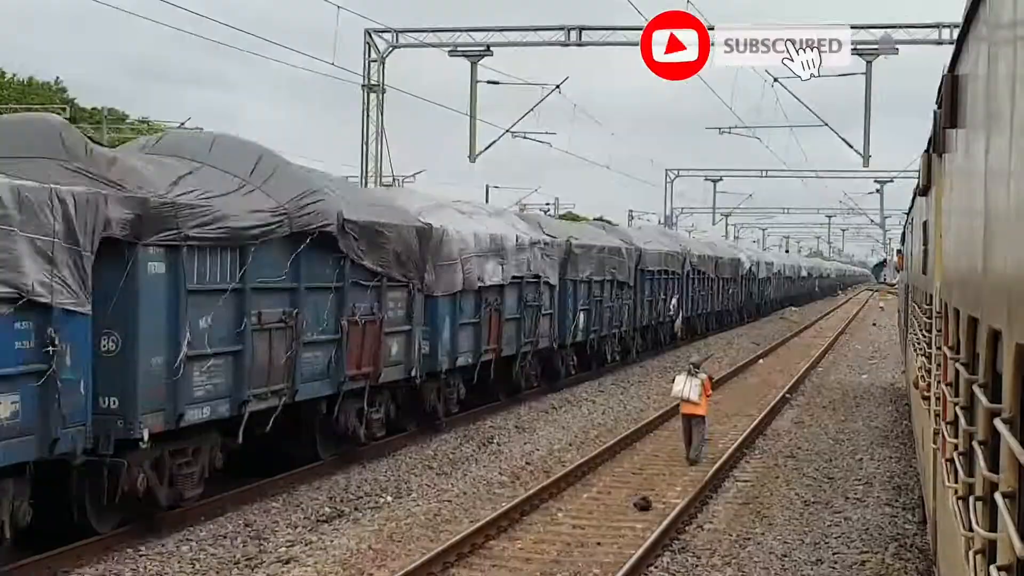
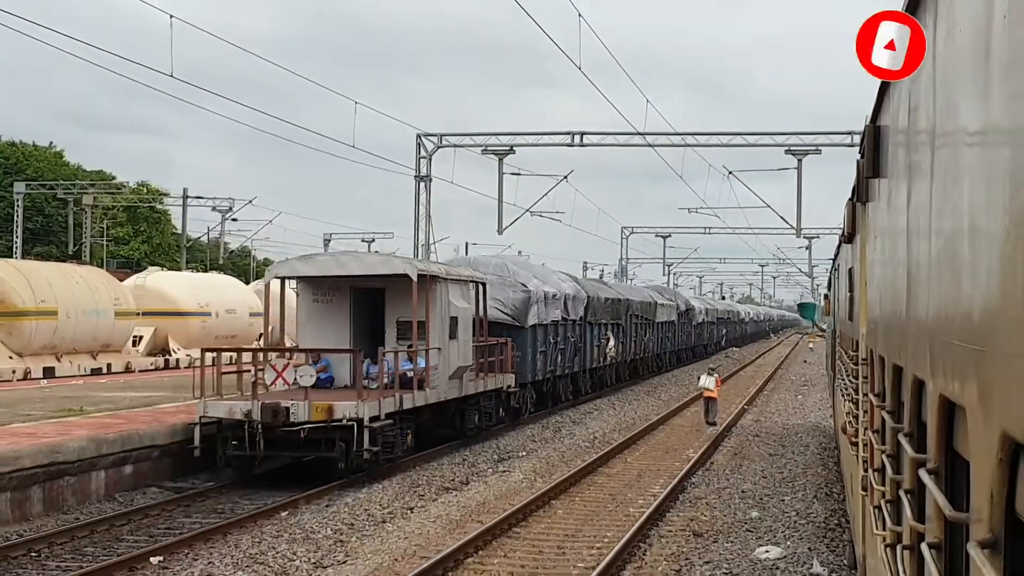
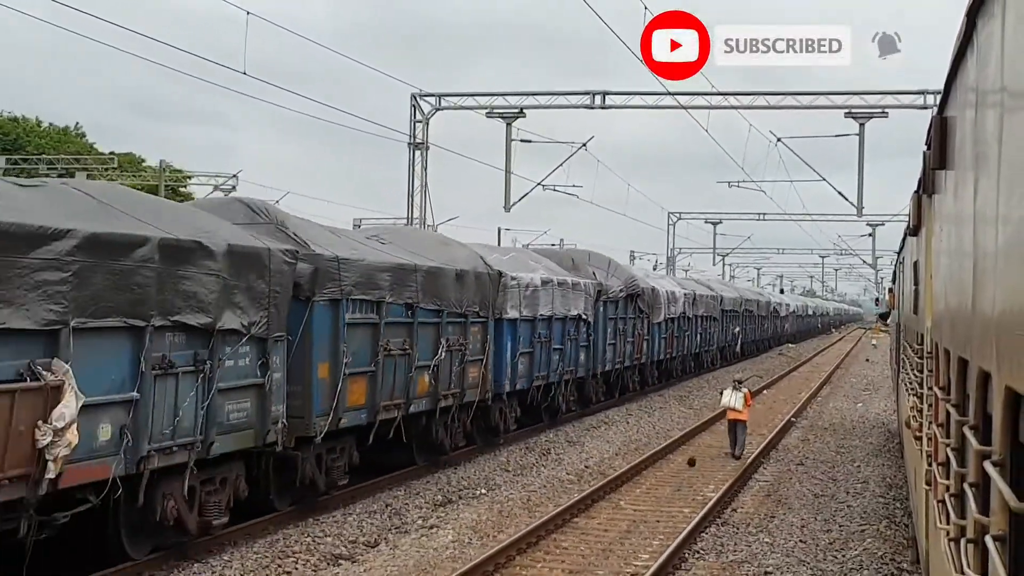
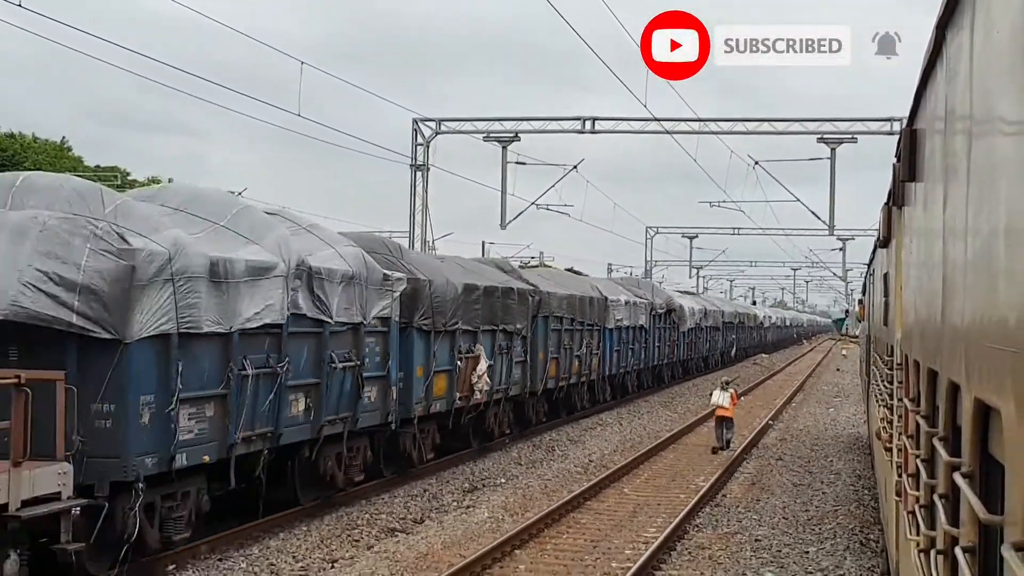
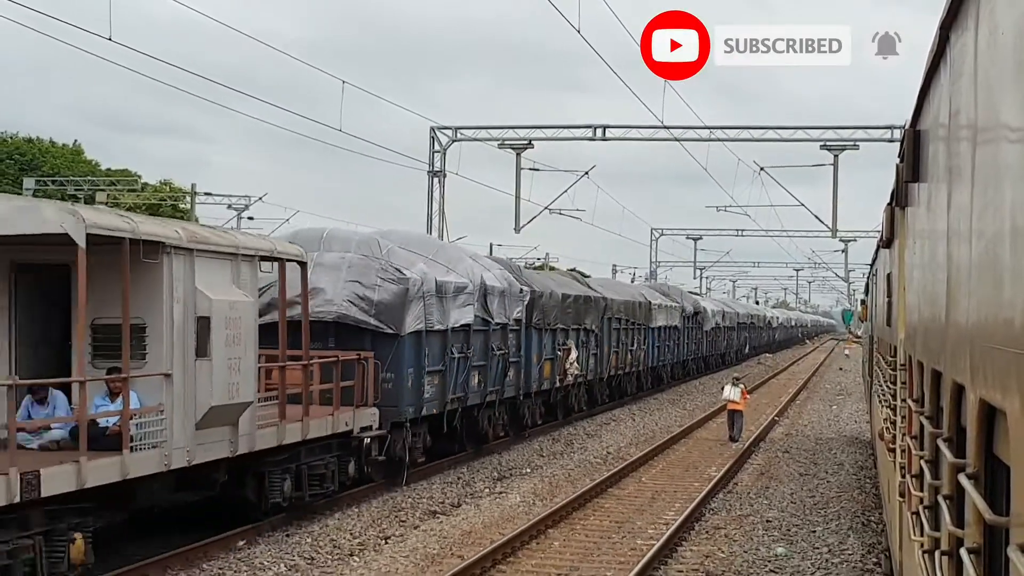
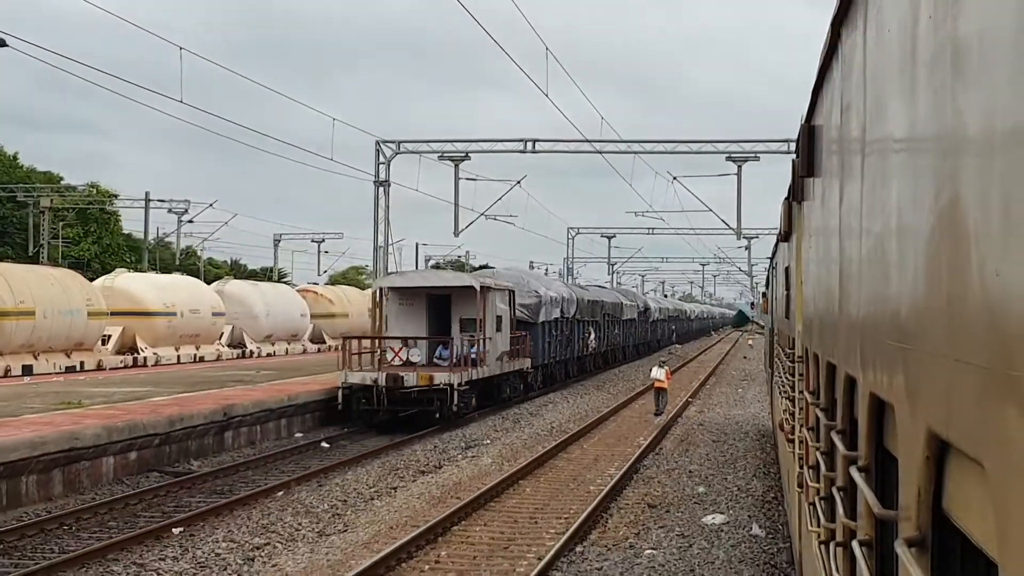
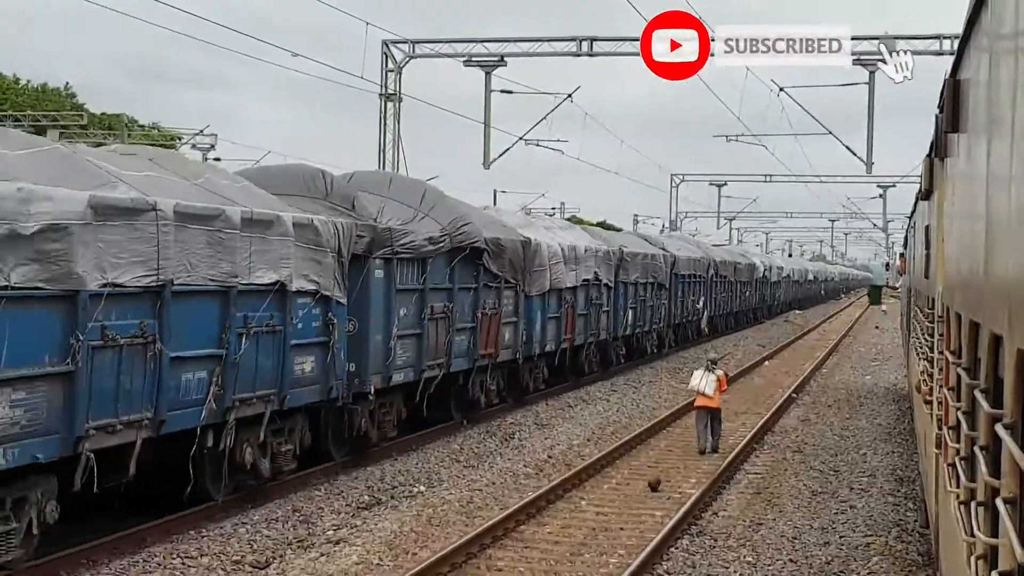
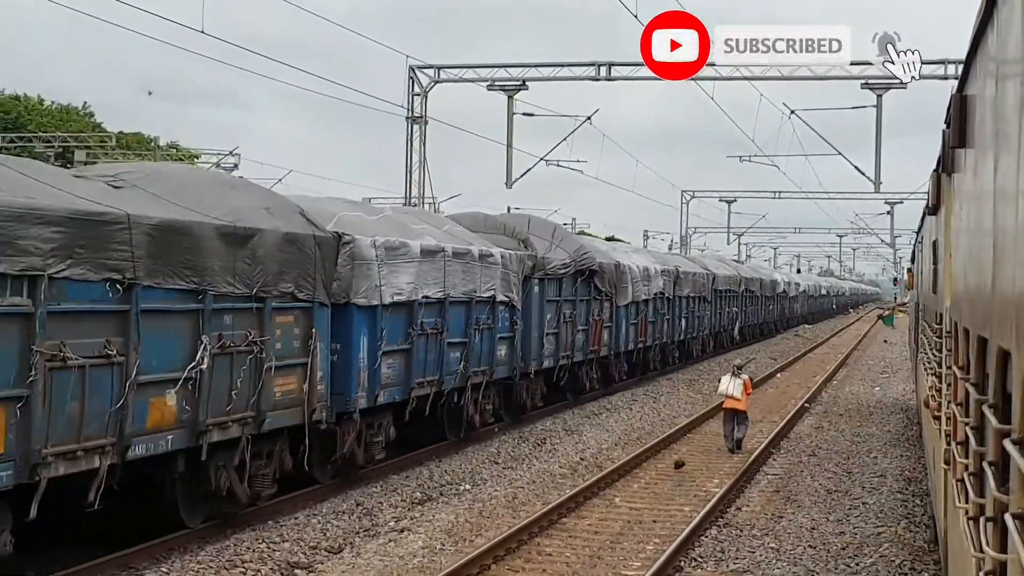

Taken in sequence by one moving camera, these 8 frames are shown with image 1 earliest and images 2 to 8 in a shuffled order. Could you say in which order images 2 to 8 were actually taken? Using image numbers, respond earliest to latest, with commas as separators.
7, 8, 3, 4, 5, 2, 6
